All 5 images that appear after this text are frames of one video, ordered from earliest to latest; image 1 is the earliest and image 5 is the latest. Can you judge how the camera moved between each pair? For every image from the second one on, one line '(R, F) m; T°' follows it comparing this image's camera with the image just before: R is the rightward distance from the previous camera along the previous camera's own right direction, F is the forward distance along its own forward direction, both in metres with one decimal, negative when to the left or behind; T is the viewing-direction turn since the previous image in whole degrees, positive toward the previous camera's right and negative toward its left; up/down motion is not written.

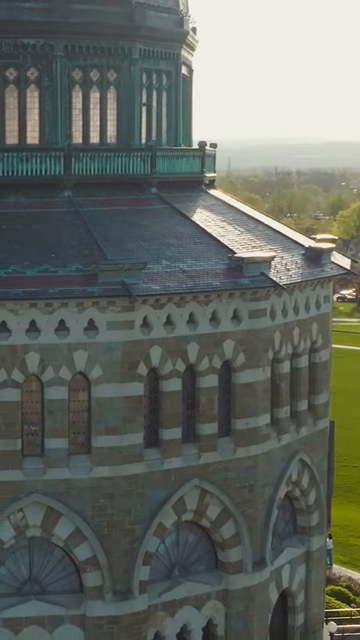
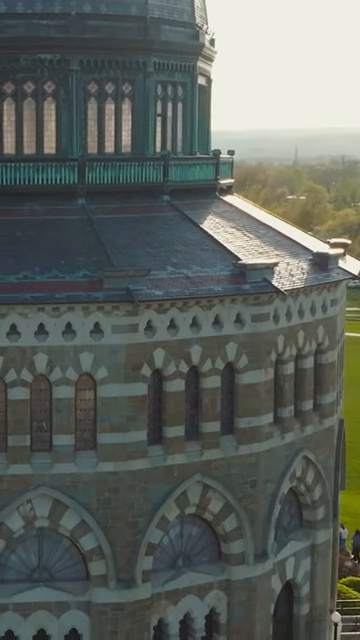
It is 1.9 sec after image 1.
(+1.5, -1.4) m; -3°
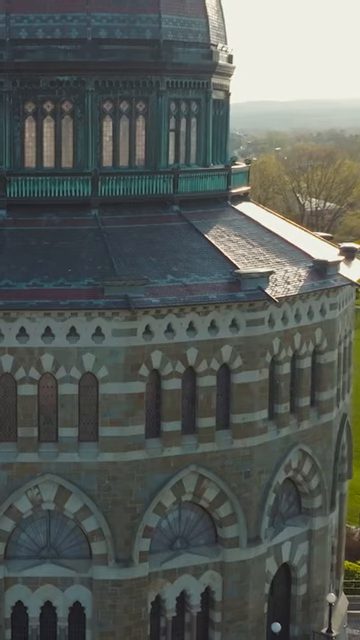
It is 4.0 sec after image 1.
(+2.7, -2.5) m; -5°
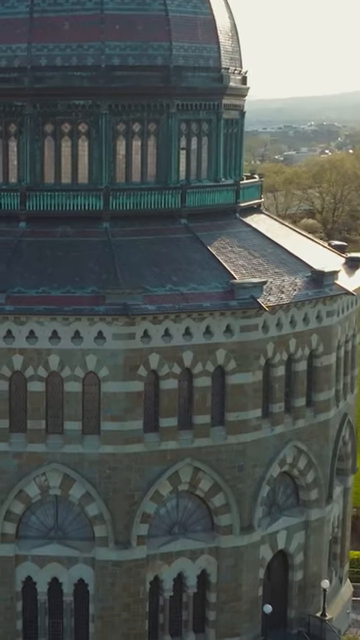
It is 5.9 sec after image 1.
(+3.0, -2.8) m; -5°
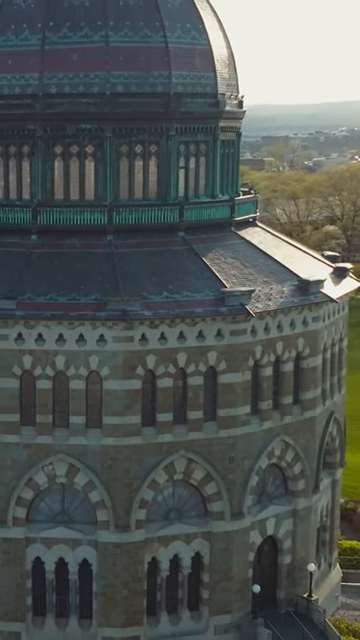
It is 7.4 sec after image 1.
(+1.3, -3.5) m; -2°
